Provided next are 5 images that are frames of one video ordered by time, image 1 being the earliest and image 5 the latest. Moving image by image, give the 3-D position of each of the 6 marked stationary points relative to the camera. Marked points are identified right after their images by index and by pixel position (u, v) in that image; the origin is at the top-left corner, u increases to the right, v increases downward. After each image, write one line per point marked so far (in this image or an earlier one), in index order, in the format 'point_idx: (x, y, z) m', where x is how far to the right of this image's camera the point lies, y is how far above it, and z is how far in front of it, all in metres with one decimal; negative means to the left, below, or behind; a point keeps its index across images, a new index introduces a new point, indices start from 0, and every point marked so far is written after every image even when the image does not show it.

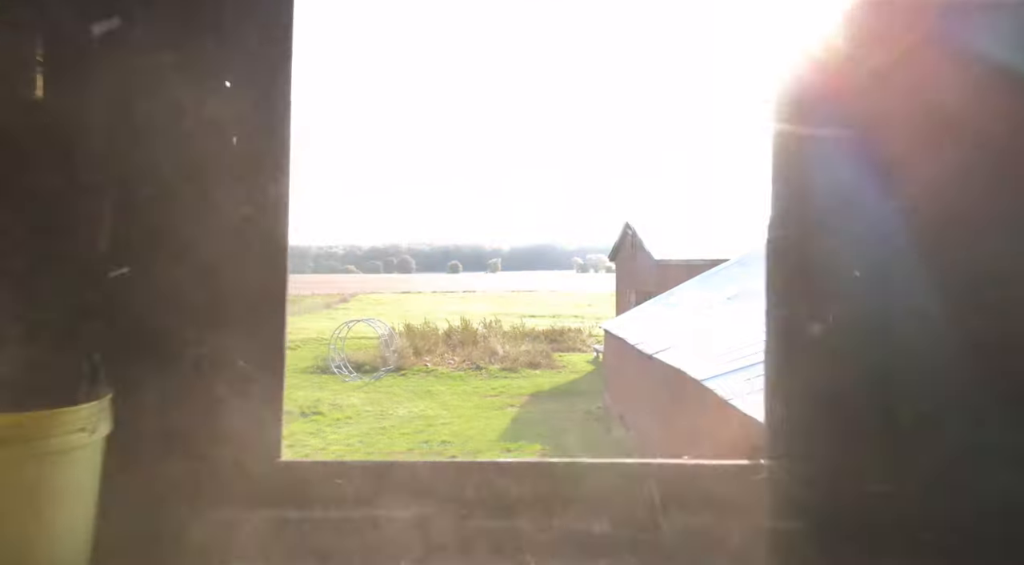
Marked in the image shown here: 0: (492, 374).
0: (-0.6, -2.8, +19.9) m
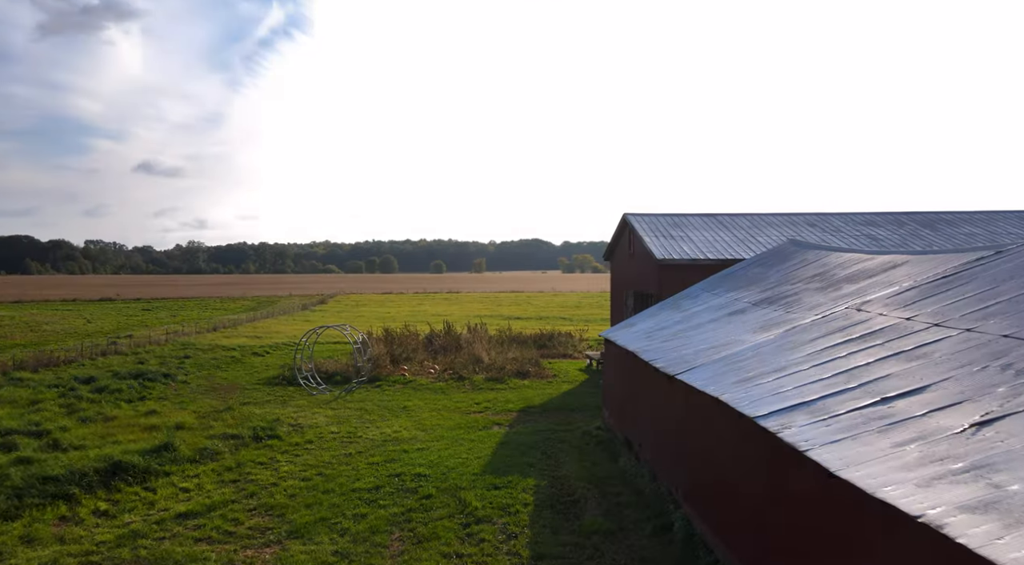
0: (-1.0, -2.8, +18.1) m
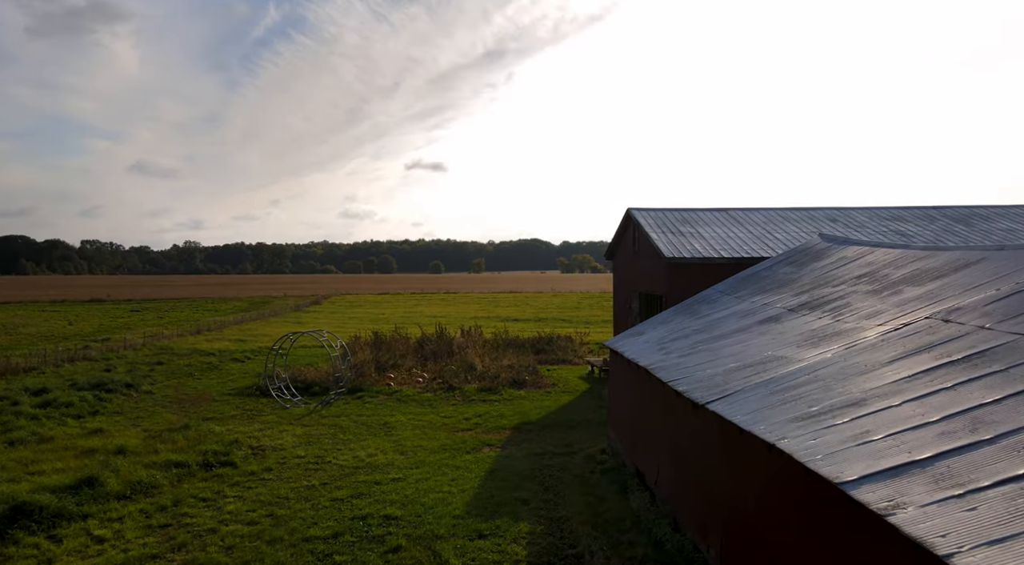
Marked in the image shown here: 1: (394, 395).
0: (-1.1, -2.8, +16.5) m
1: (-2.9, -2.8, +16.8) m
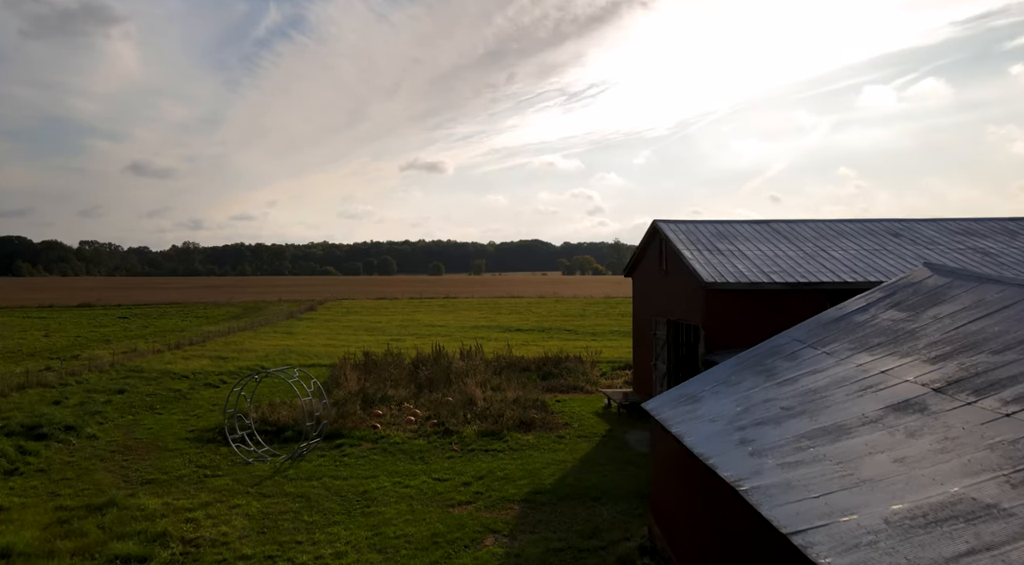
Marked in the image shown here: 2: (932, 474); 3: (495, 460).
0: (-0.9, -3.4, +13.8) m
1: (-2.8, -3.4, +14.2) m
2: (+2.8, -1.3, +4.5) m
3: (-0.3, -3.4, +13.0) m
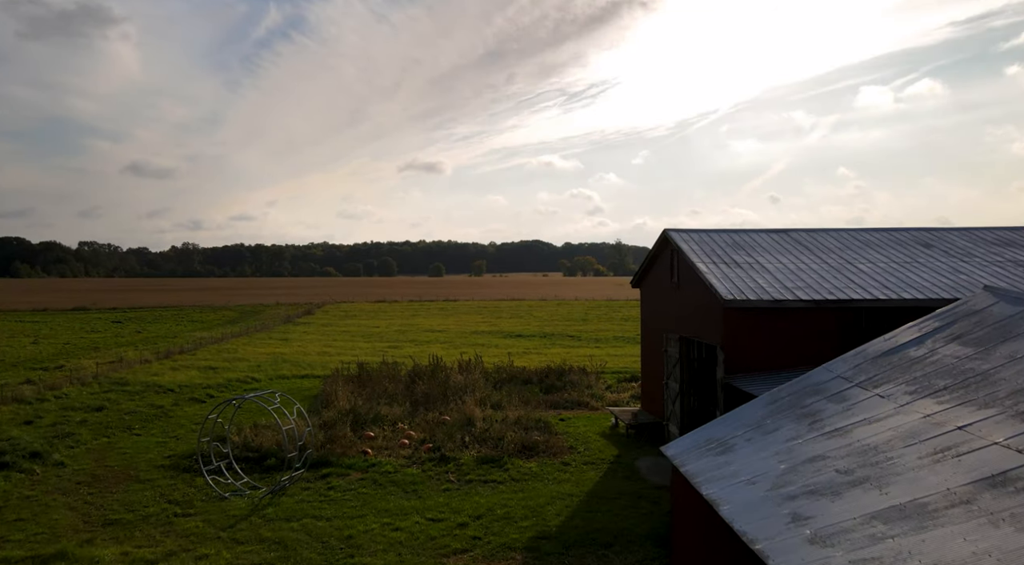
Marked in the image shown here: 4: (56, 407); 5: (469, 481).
0: (-0.9, -3.7, +12.7) m
1: (-2.8, -3.7, +13.0) m
2: (+2.8, -1.6, +3.4) m
3: (-0.3, -3.7, +11.9) m
4: (-13.4, -3.7, +19.9) m
5: (-0.8, -3.7, +12.6) m
